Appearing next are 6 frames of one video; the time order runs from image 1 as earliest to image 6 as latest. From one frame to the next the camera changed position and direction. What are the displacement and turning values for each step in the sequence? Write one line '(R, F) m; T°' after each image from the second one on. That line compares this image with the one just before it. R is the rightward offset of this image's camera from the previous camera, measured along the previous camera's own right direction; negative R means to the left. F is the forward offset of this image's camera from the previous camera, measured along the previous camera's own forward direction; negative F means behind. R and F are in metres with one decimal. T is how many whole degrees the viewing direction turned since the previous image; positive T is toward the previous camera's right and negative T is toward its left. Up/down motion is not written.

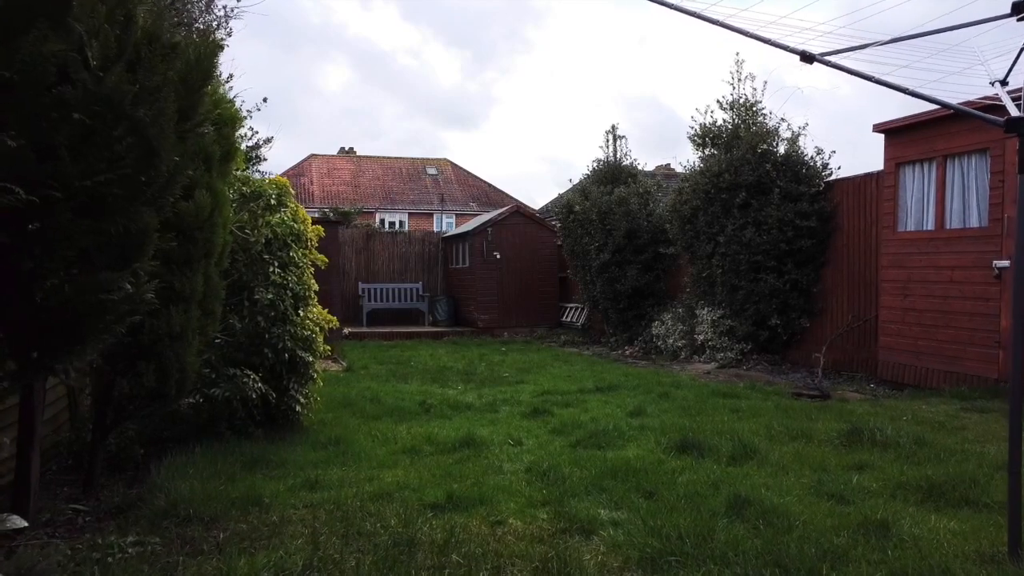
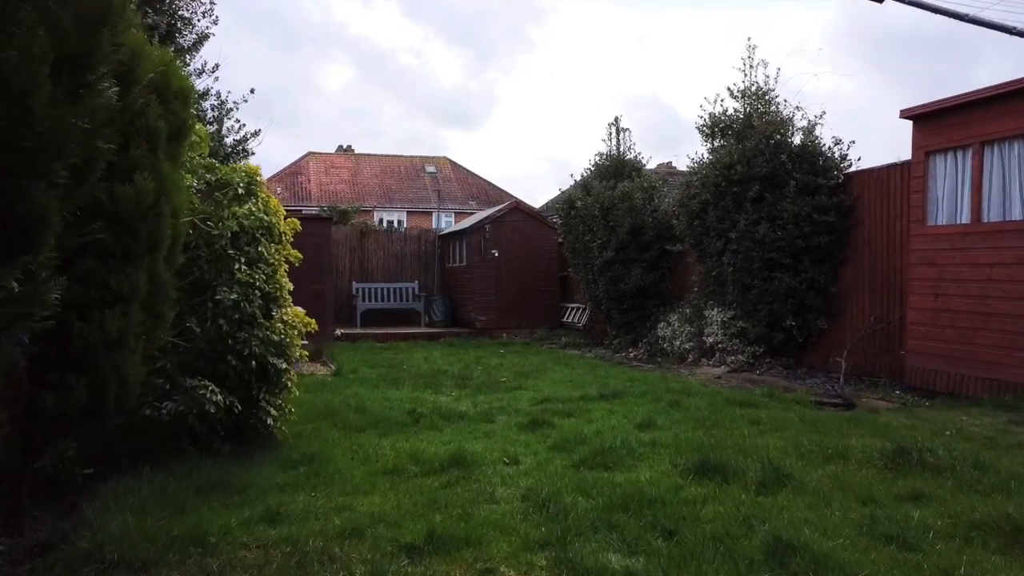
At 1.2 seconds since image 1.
(0.0, +0.6) m; 0°
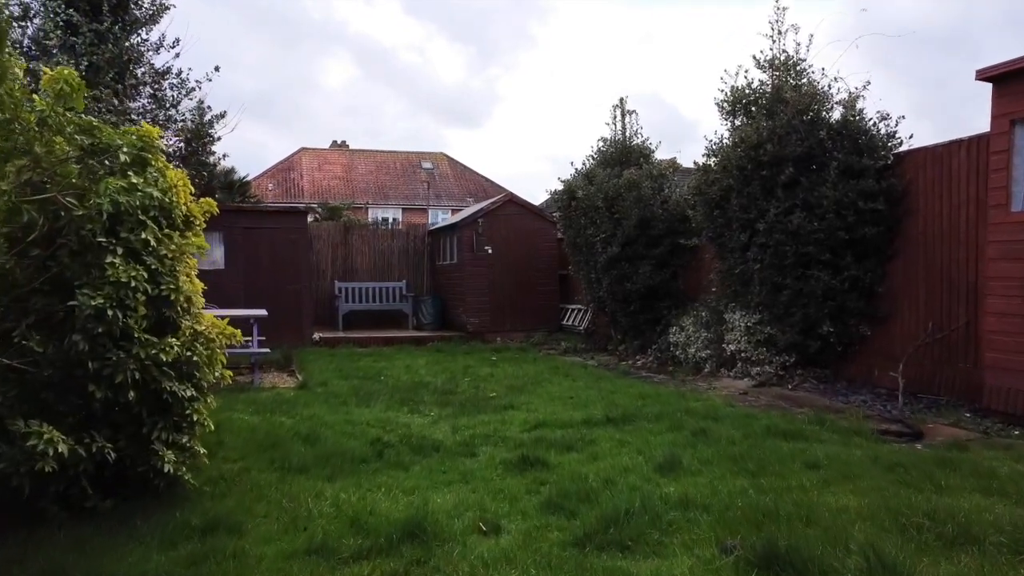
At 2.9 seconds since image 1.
(+0.1, +1.4) m; 0°
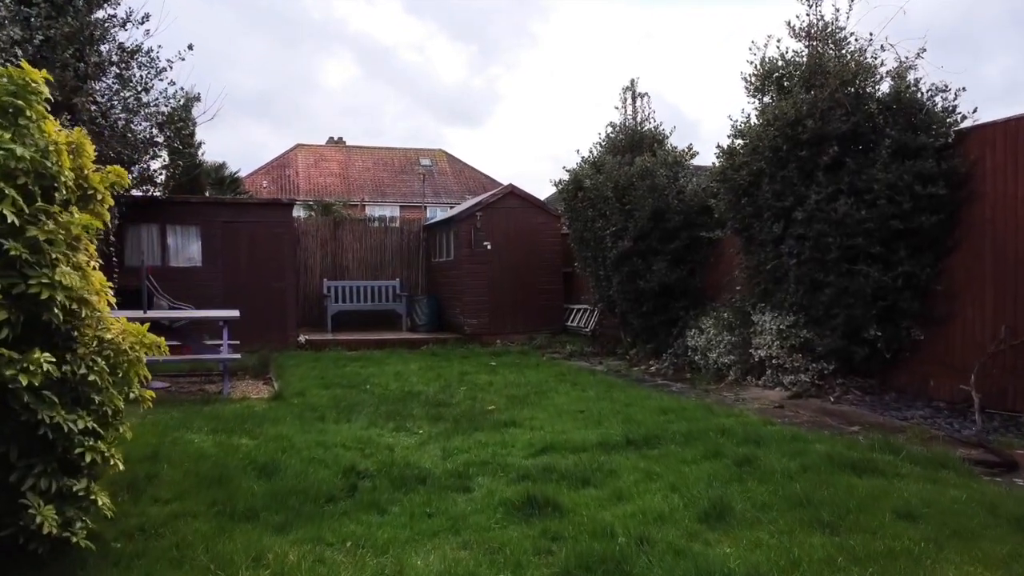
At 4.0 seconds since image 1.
(0.0, +1.1) m; 0°
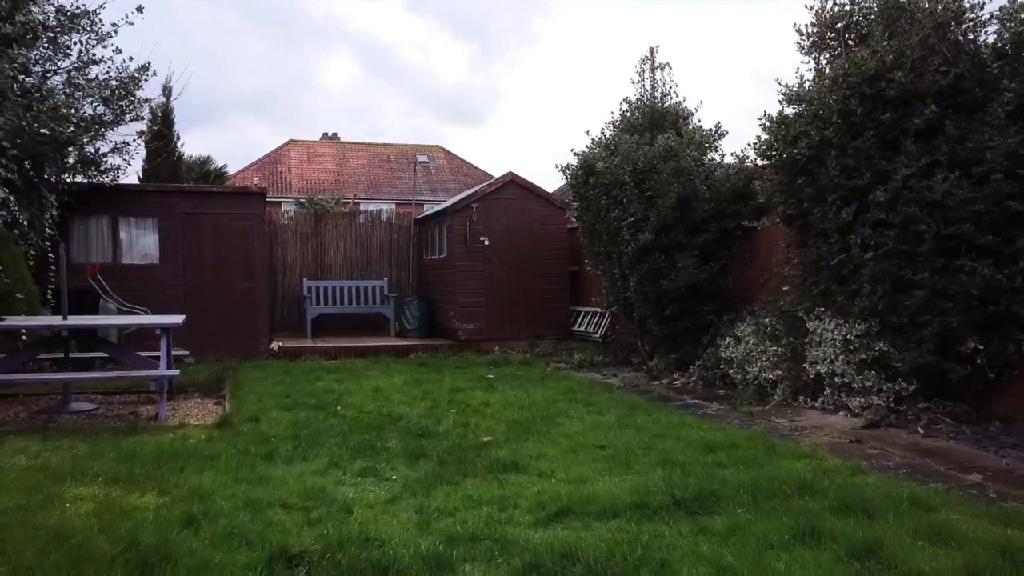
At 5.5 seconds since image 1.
(0.0, +1.6) m; 0°
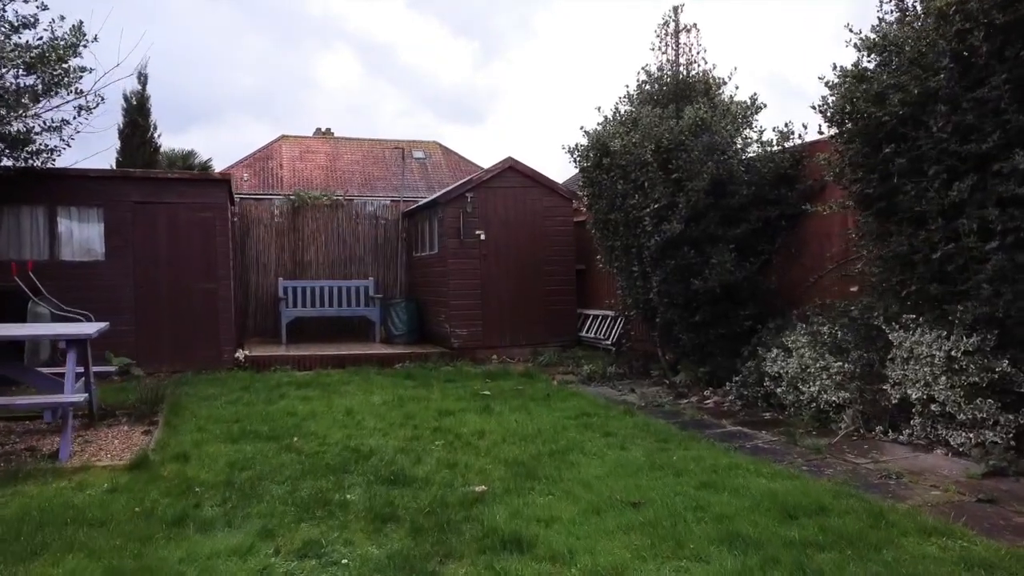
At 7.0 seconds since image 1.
(0.0, +1.5) m; 0°
